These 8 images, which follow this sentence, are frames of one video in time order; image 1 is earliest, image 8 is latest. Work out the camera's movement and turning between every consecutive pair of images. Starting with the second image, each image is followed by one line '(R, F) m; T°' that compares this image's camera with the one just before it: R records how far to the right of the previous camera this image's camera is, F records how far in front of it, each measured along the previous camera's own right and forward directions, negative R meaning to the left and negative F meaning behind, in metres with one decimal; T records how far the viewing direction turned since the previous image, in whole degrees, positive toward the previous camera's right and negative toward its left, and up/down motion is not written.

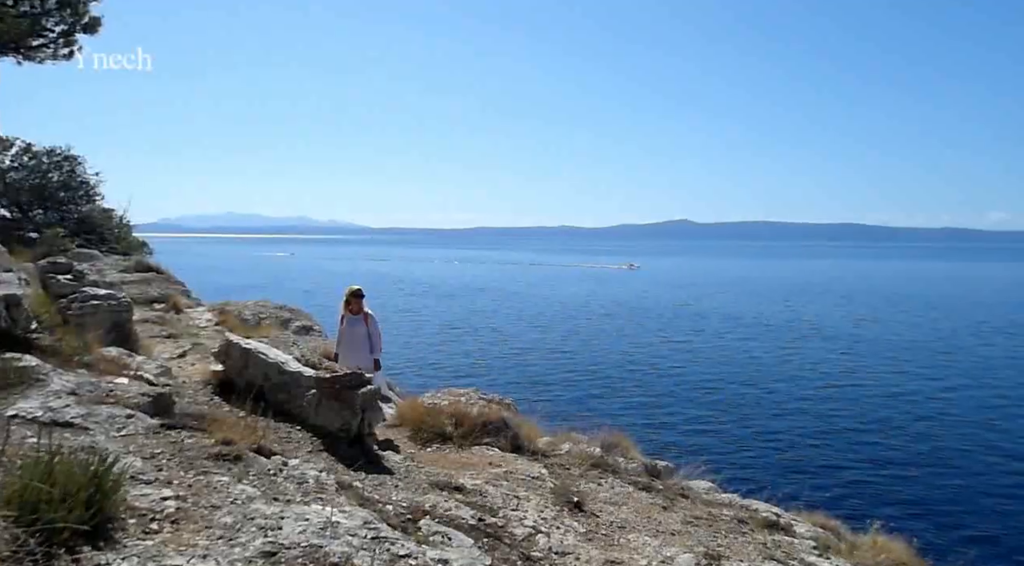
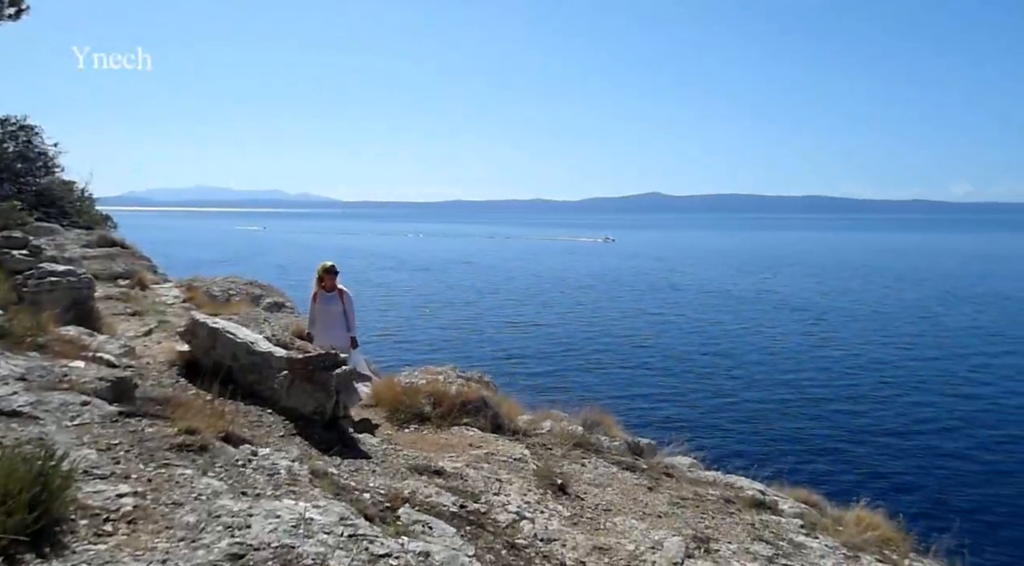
(-0.1, +0.4) m; +2°
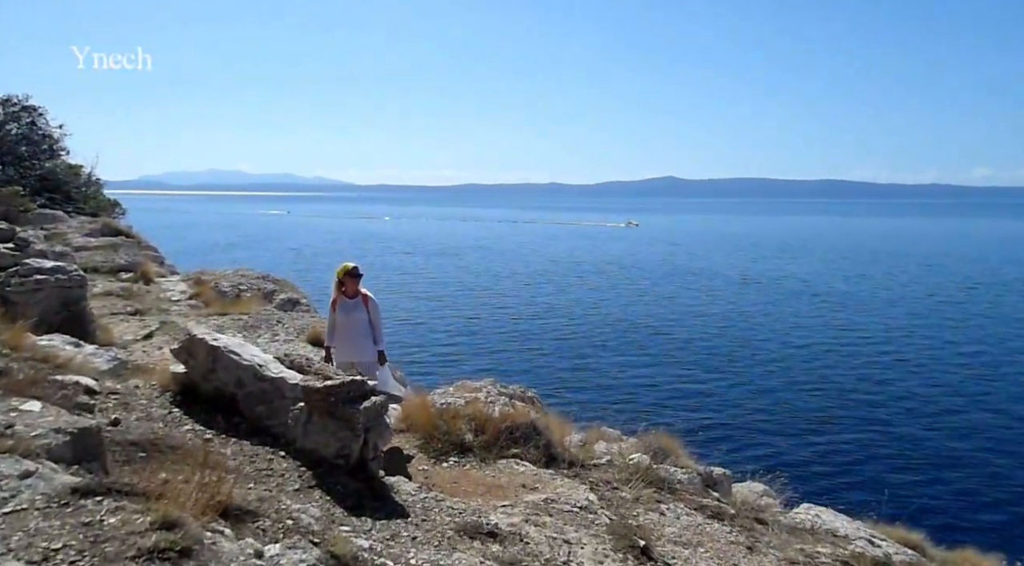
(-0.5, +1.7) m; -1°
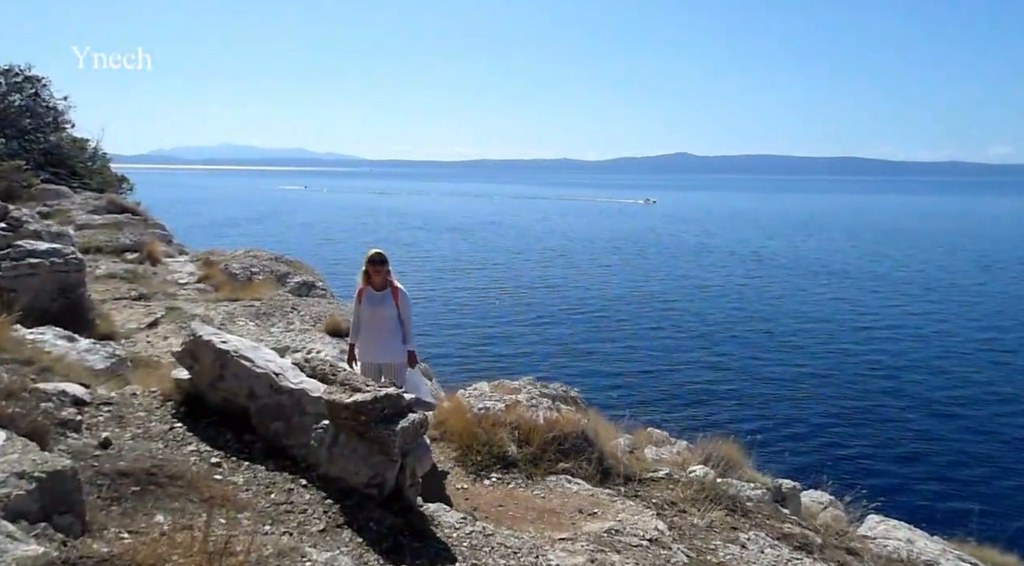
(-0.4, +1.2) m; -1°
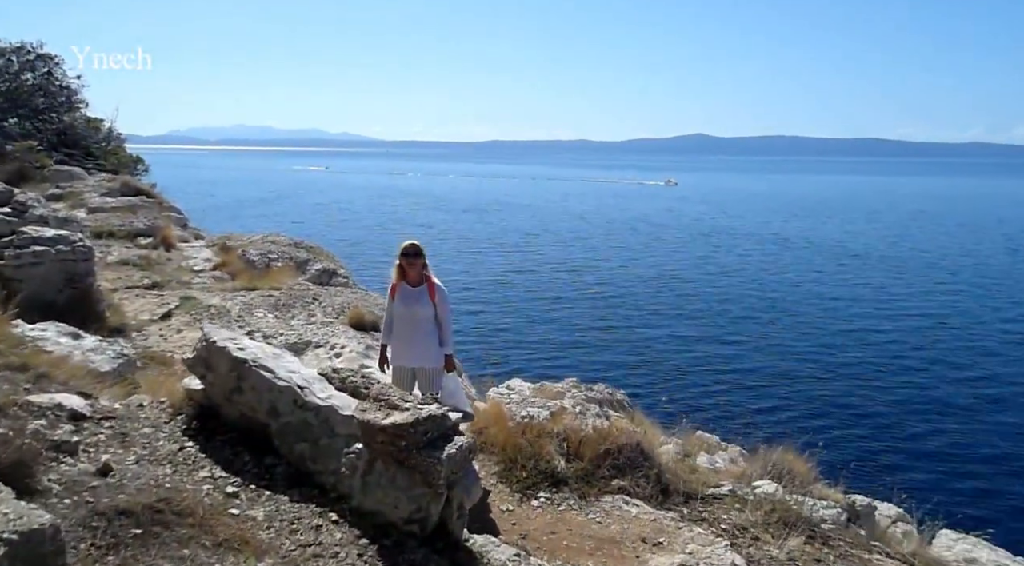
(-0.3, +0.9) m; -1°
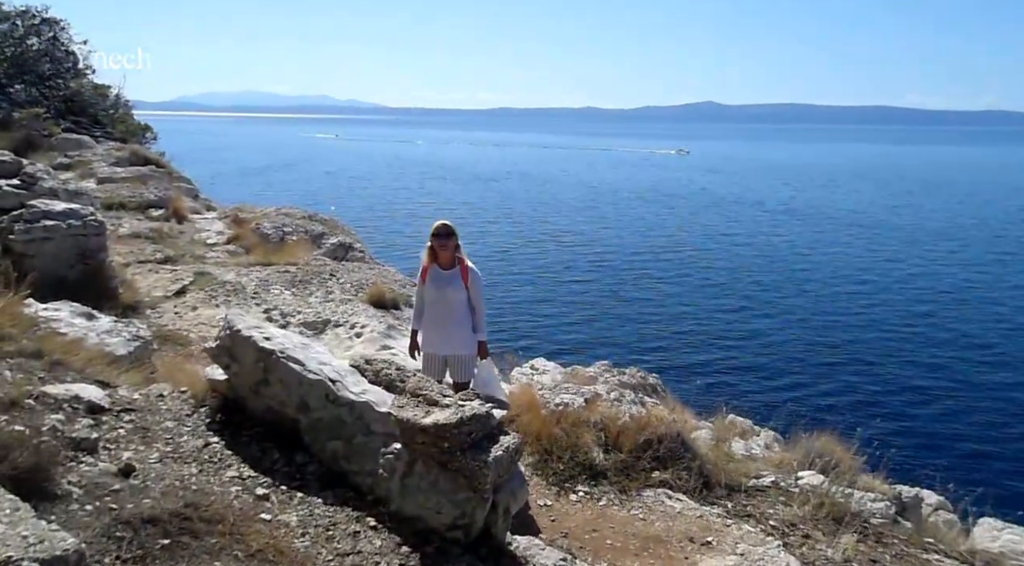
(-0.3, +0.4) m; -1°
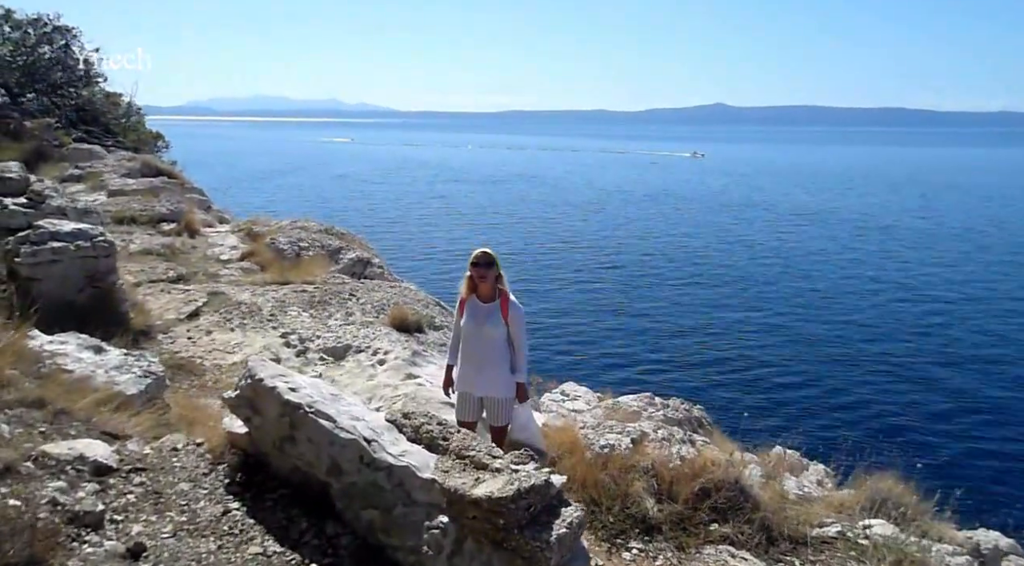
(-0.3, +0.6) m; -1°
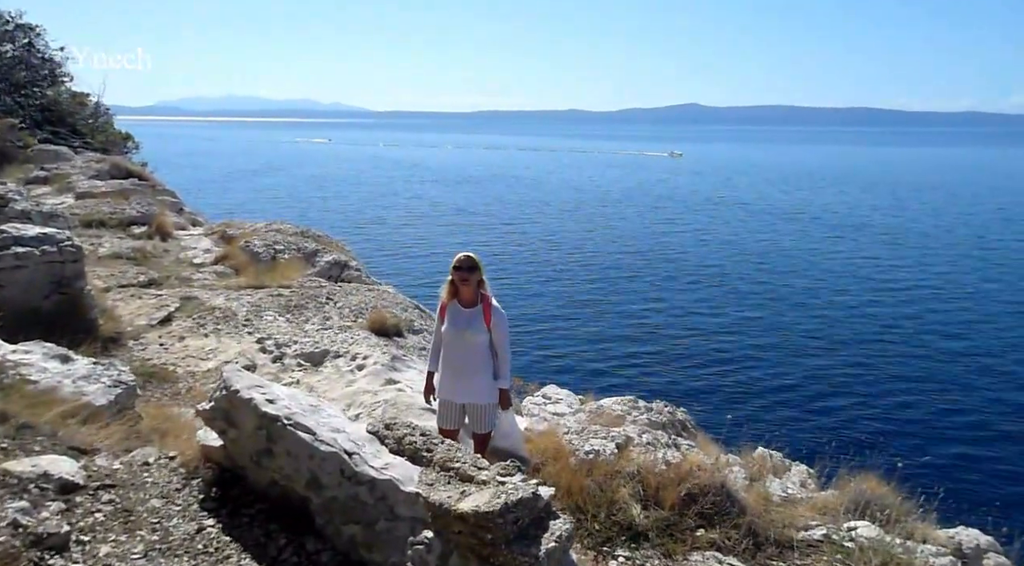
(0.0, +0.1) m; +2°
